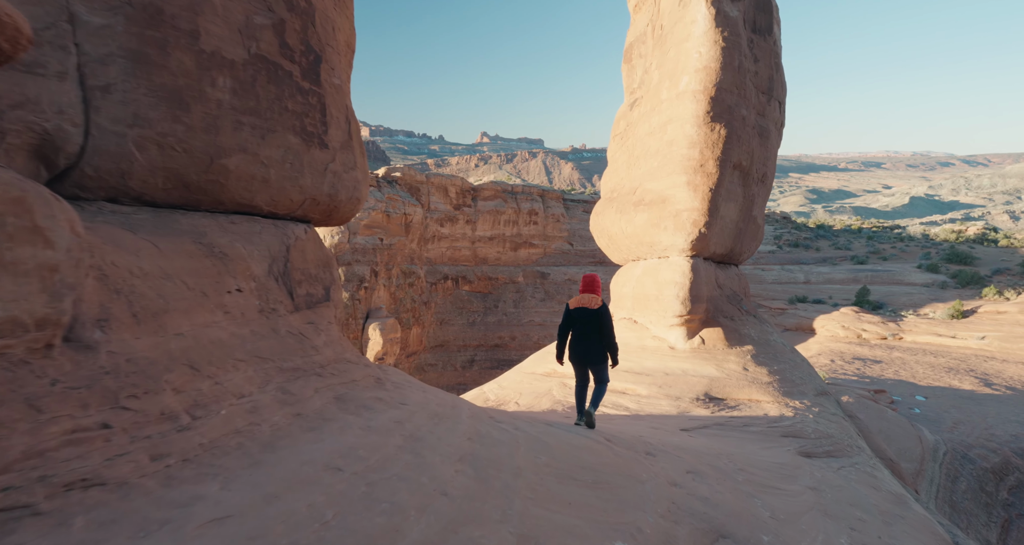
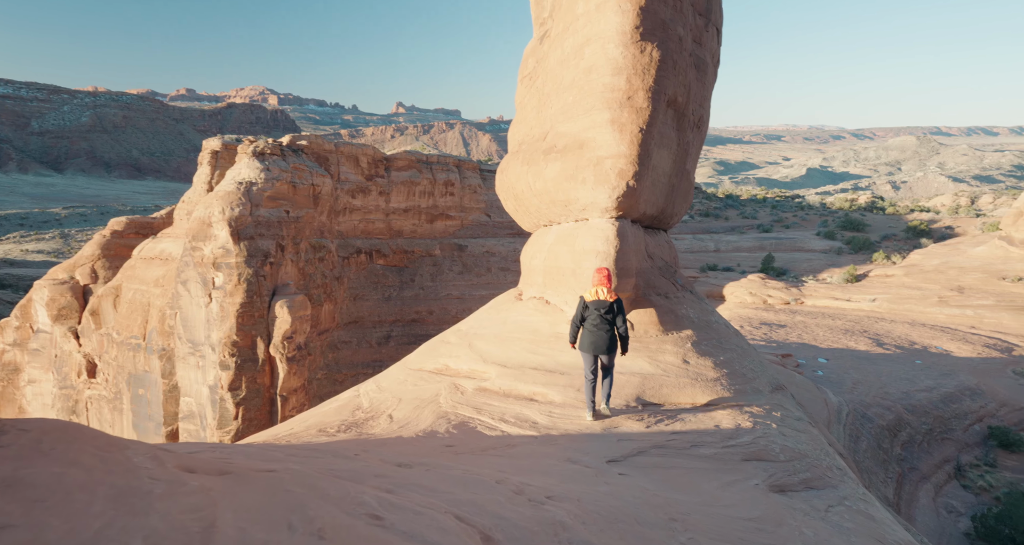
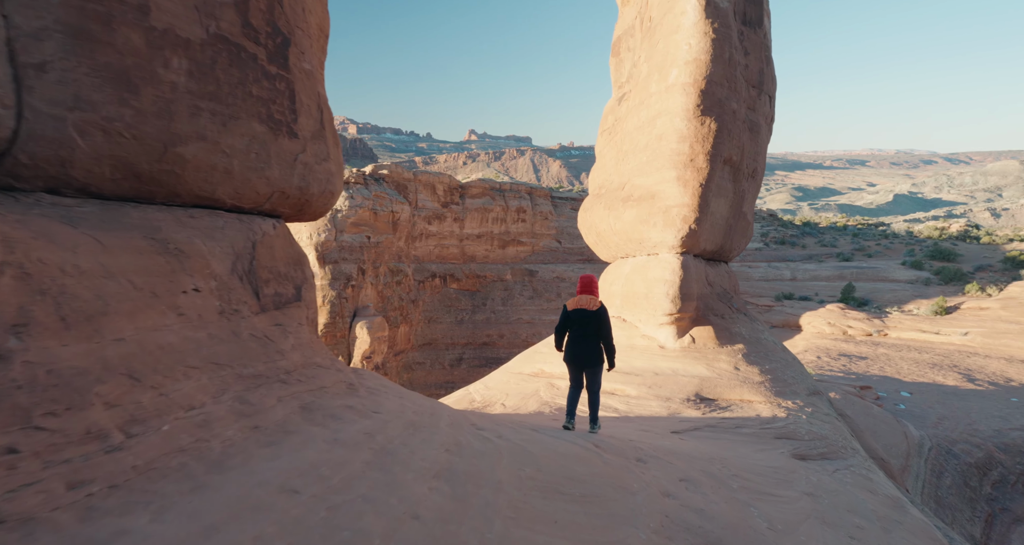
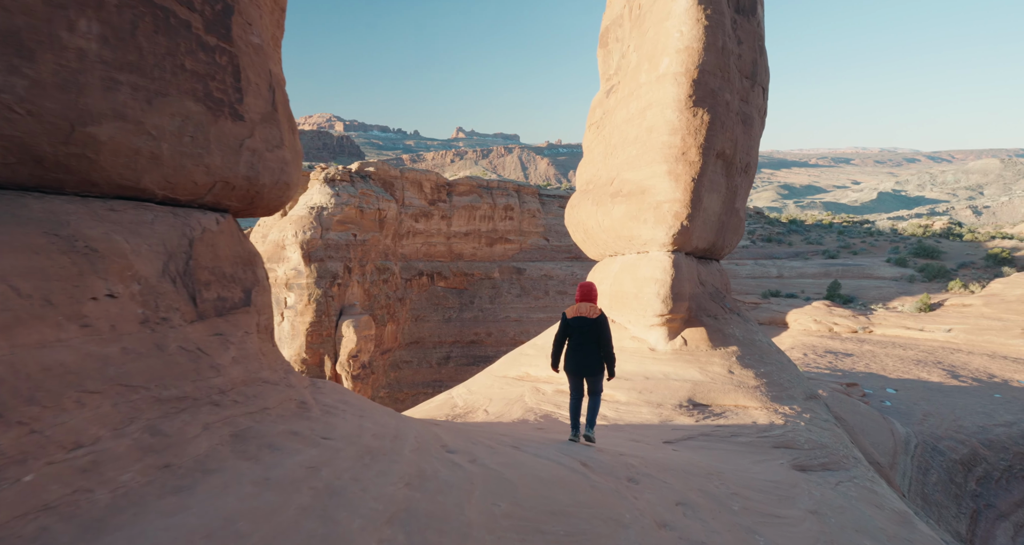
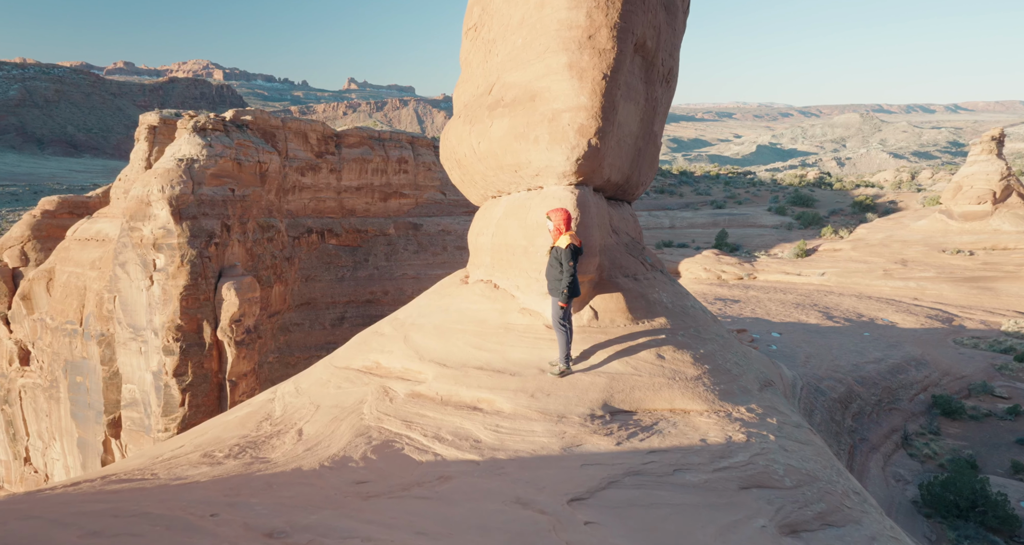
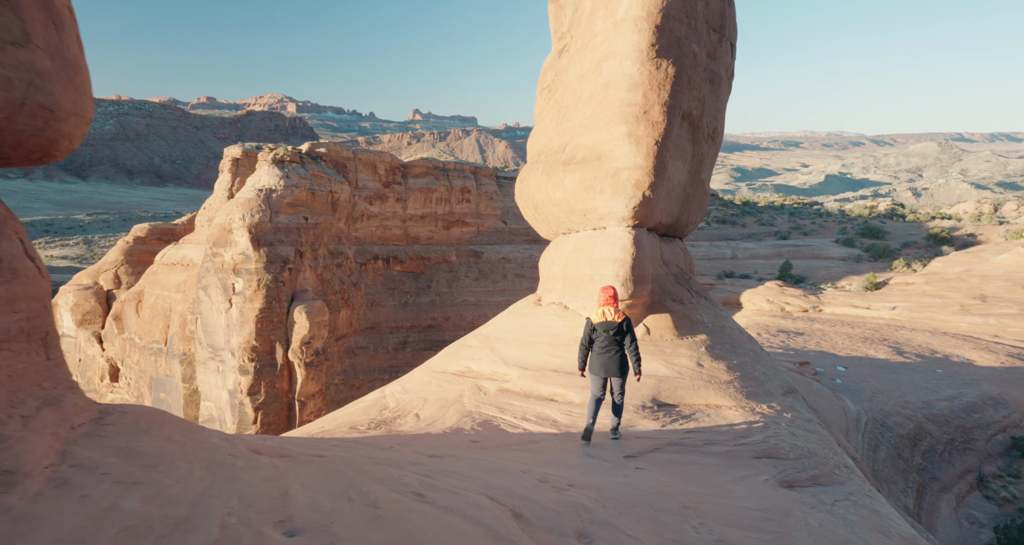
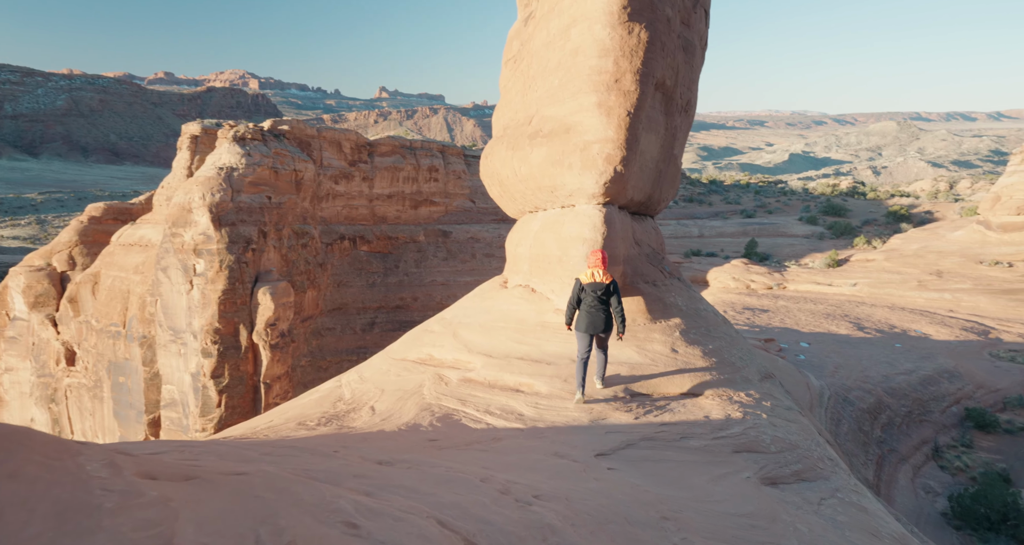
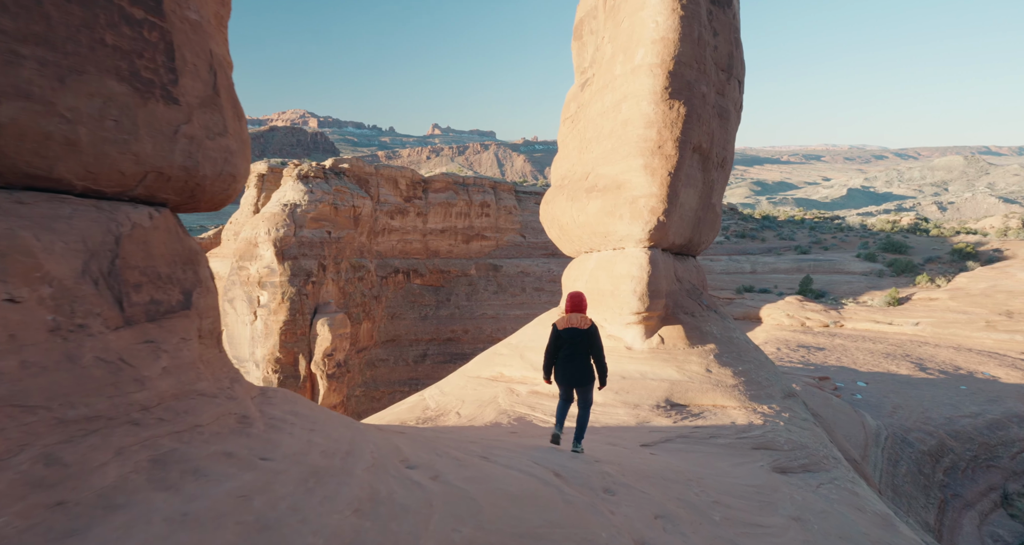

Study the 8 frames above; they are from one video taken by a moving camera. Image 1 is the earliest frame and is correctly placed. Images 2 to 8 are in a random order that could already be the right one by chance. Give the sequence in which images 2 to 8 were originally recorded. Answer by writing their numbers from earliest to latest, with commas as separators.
3, 4, 8, 6, 2, 7, 5
